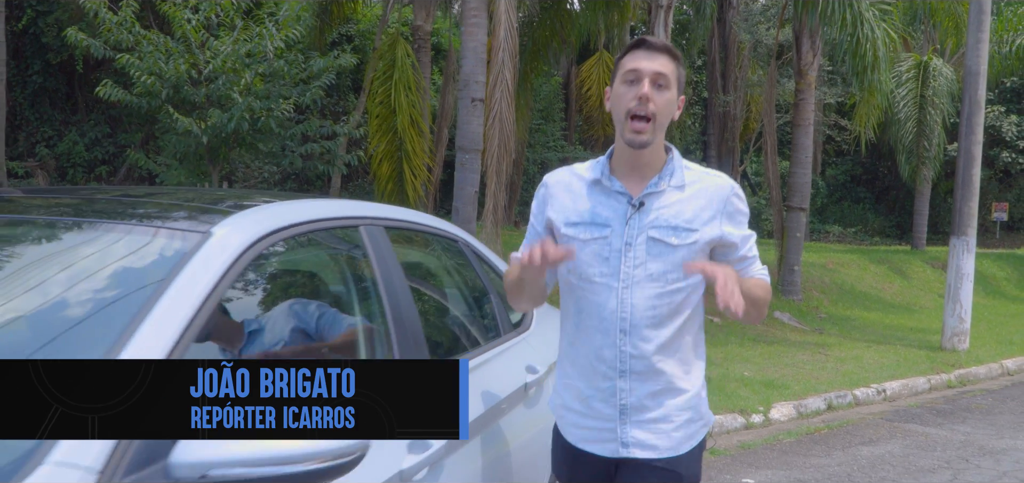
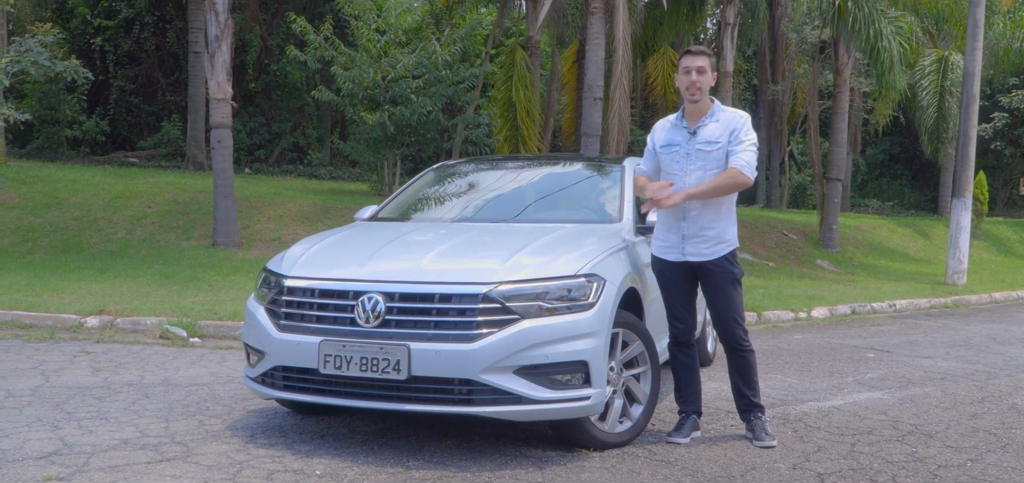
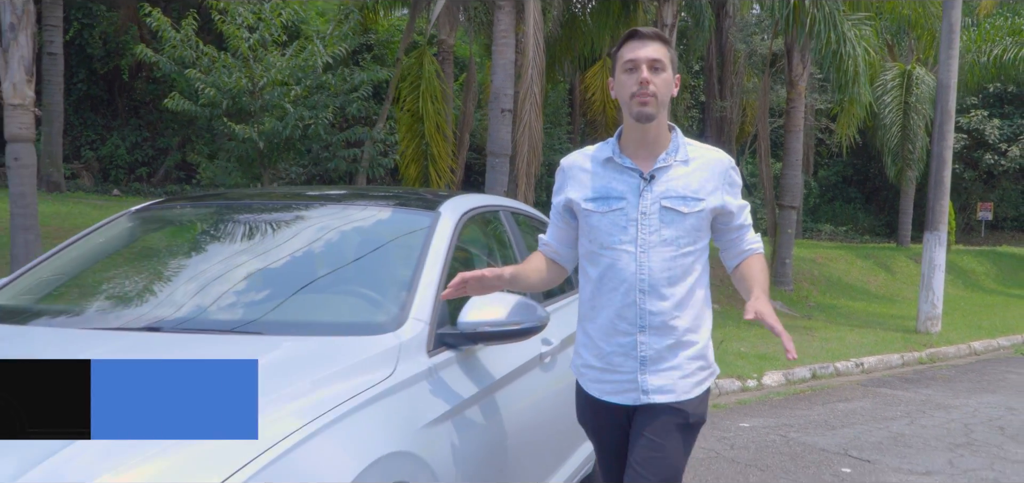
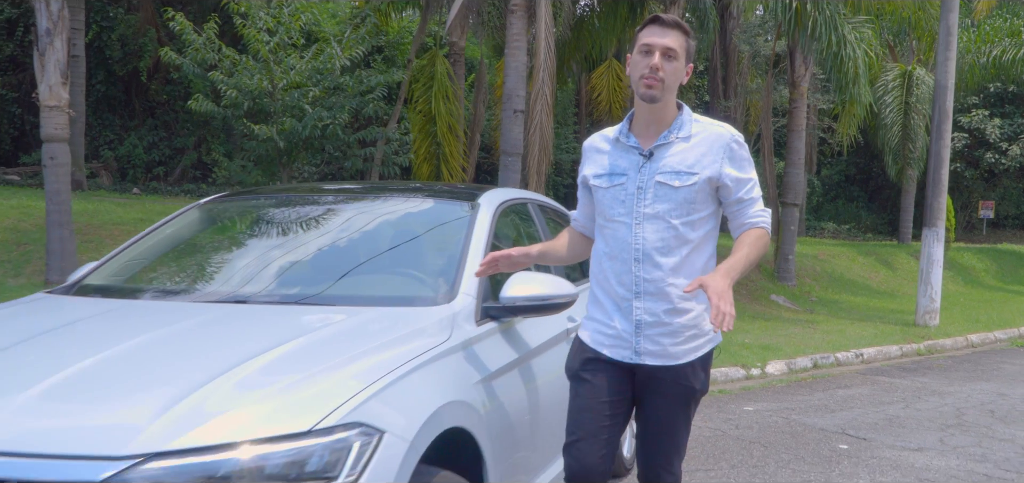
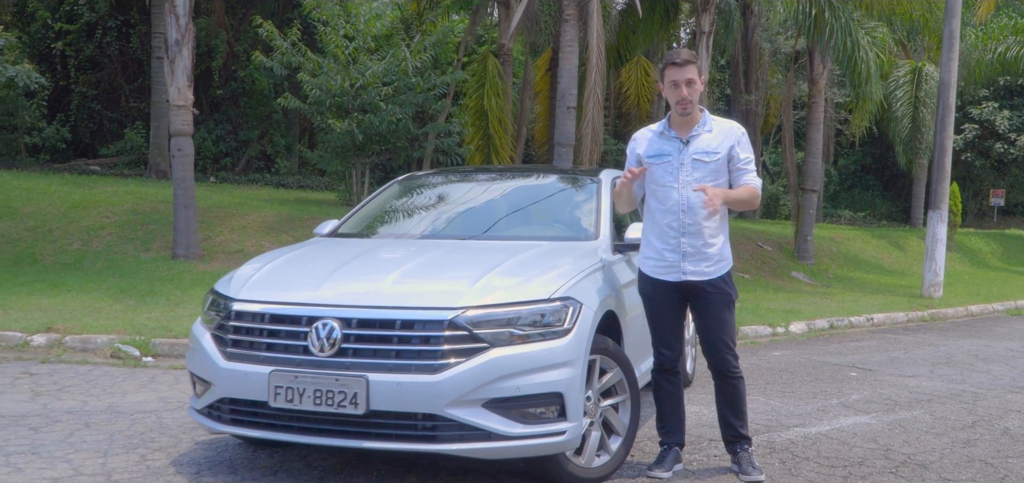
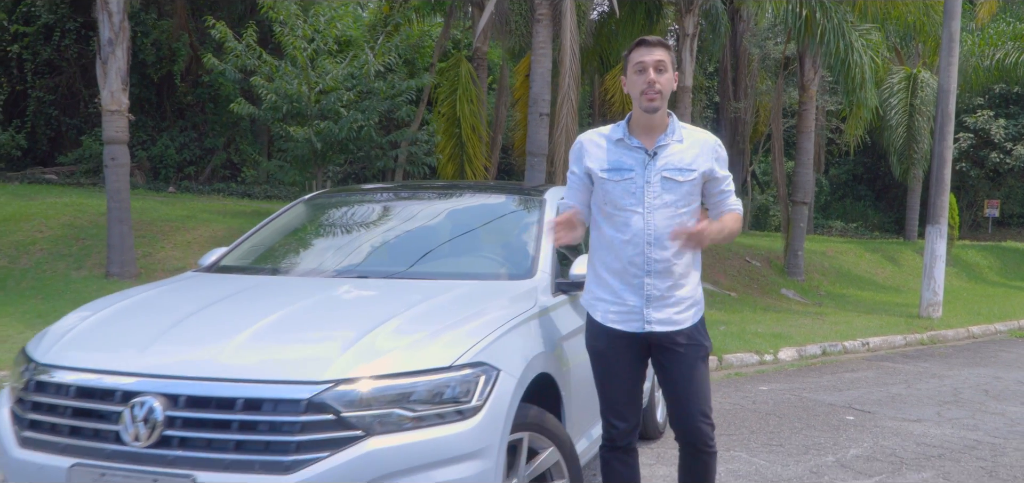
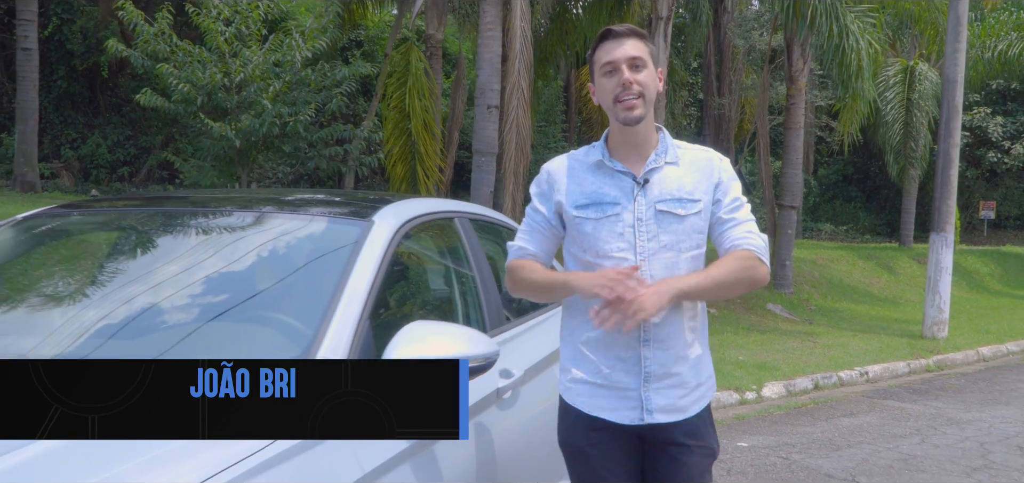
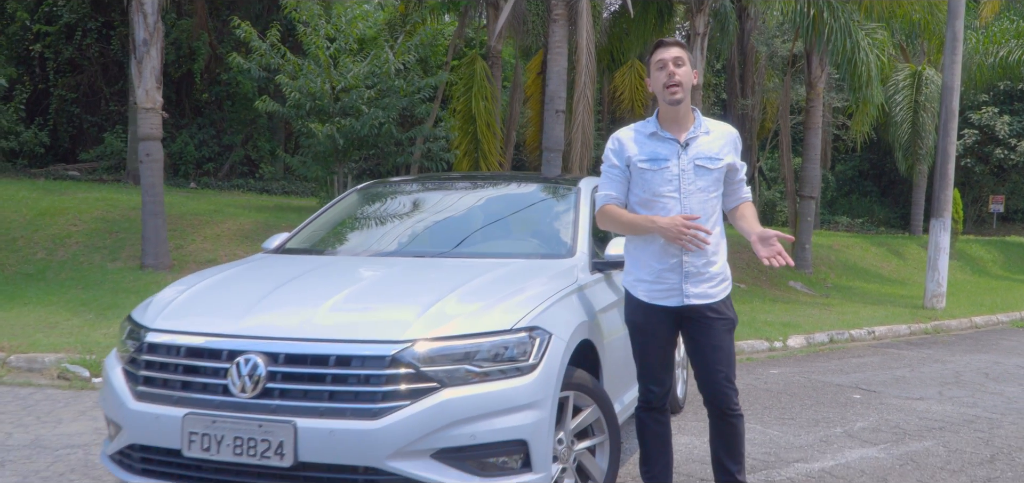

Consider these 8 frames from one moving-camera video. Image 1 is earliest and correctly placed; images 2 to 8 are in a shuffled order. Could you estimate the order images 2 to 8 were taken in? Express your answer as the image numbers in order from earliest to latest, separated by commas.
7, 3, 4, 6, 8, 5, 2
